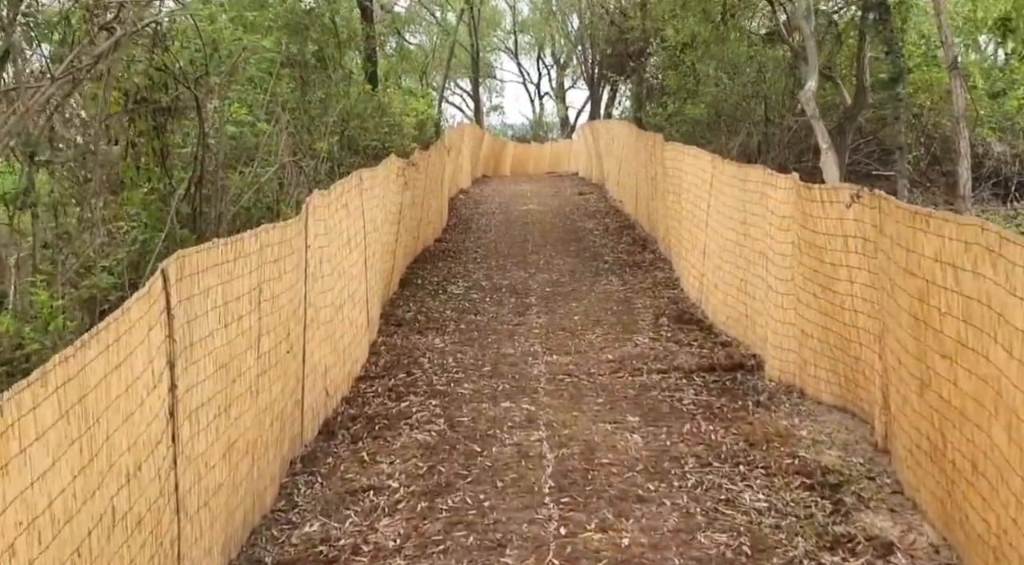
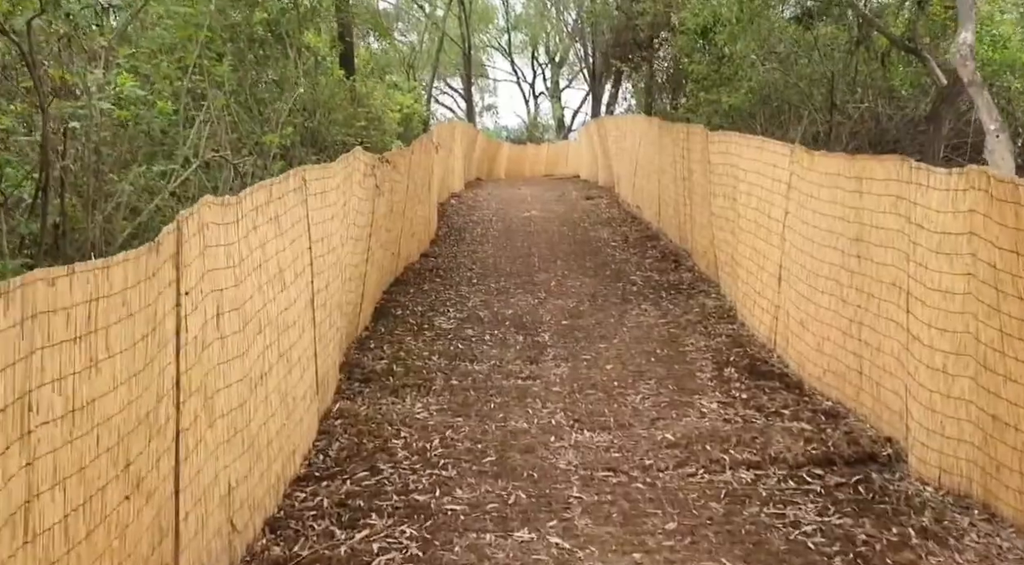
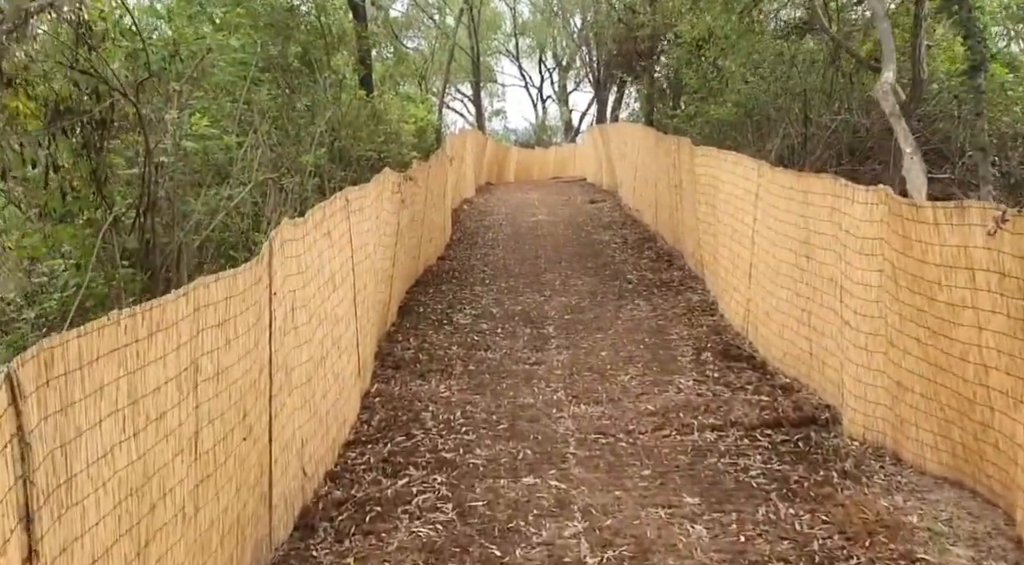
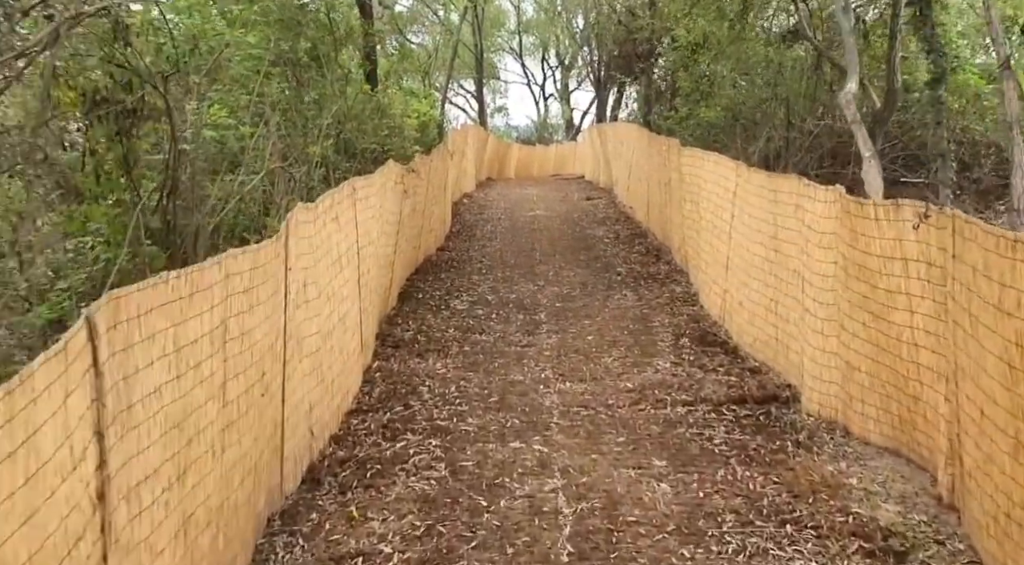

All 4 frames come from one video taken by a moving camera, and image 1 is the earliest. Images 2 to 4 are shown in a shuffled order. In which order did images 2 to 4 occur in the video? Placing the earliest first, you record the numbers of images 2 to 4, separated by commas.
4, 3, 2
